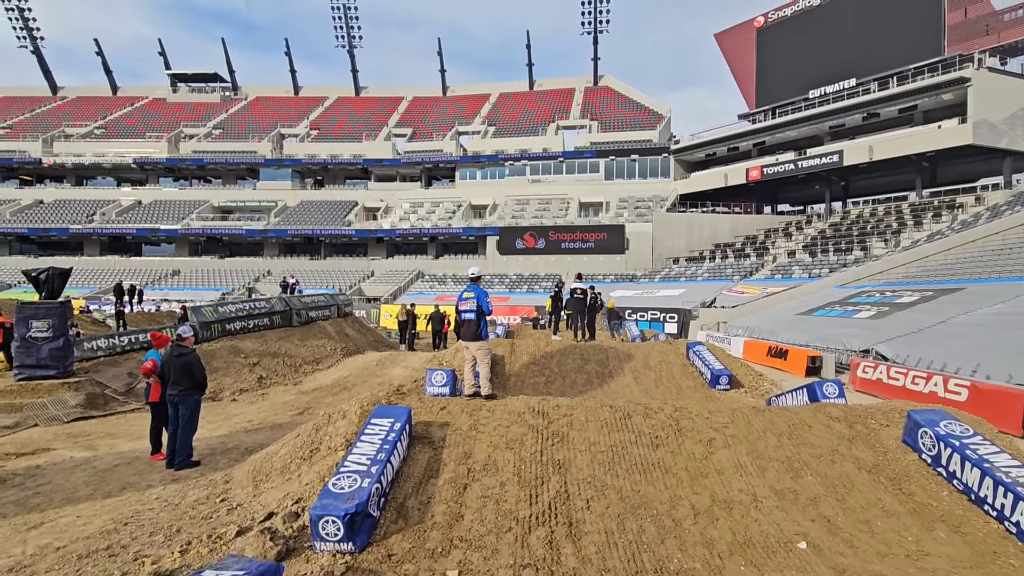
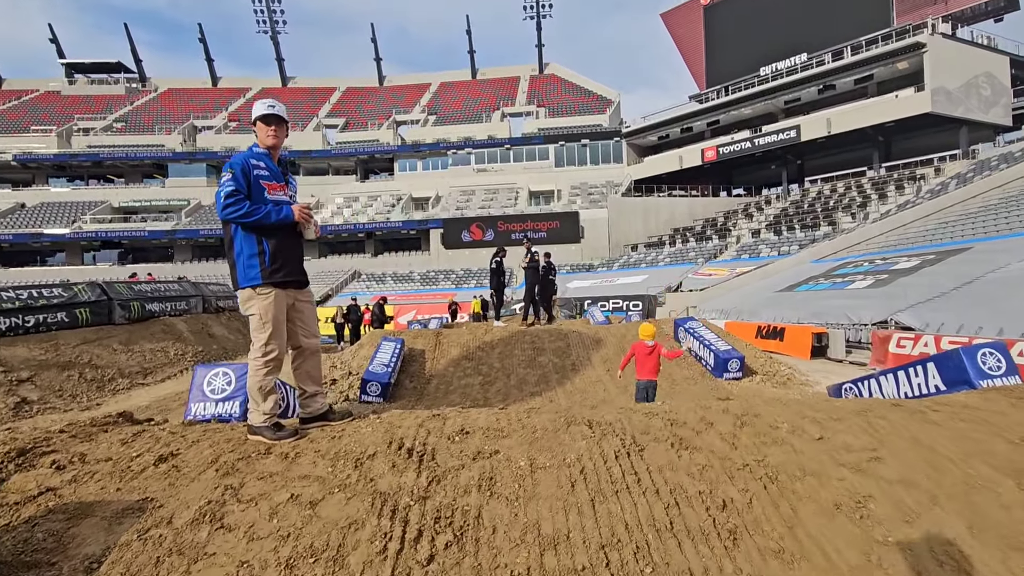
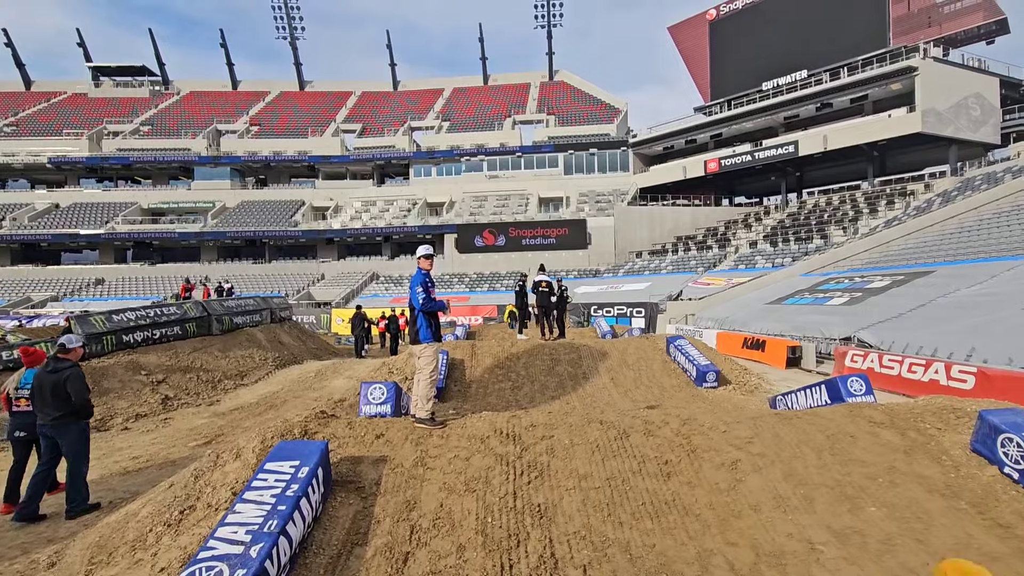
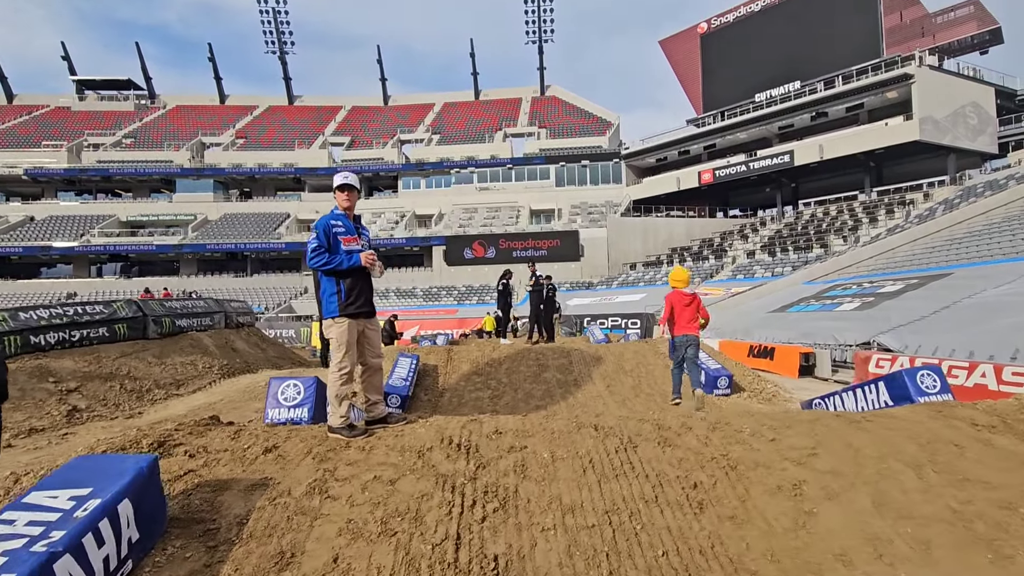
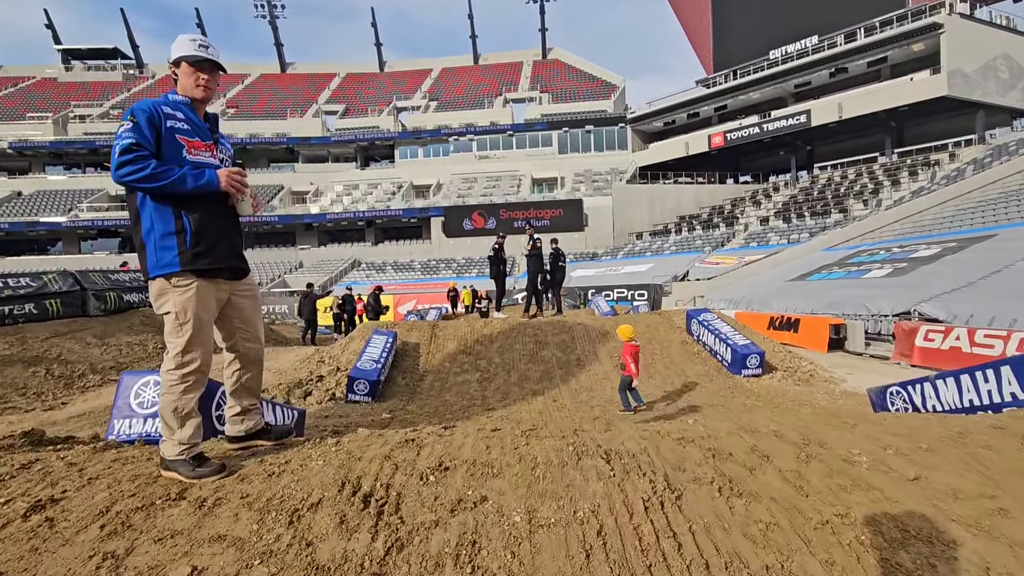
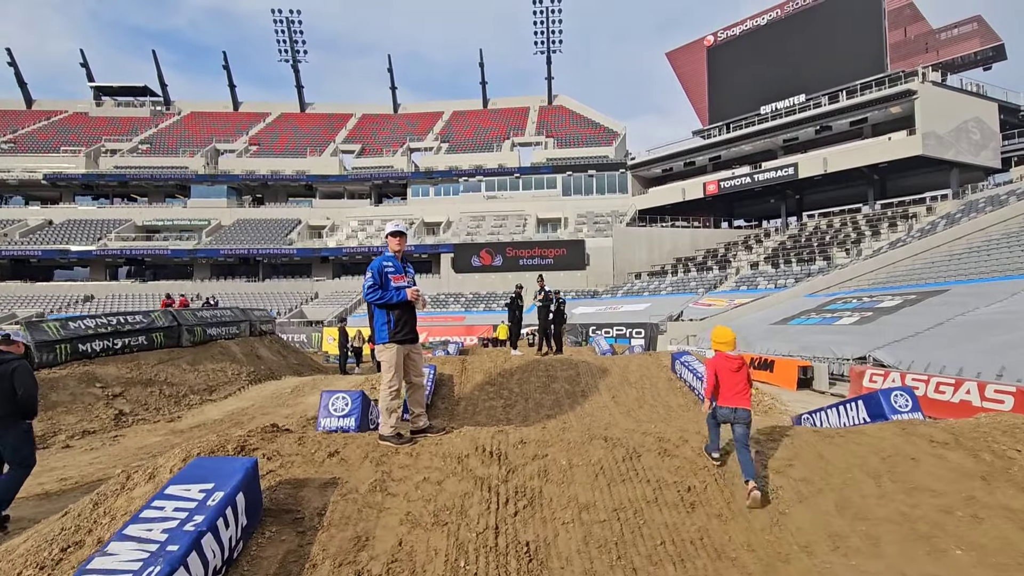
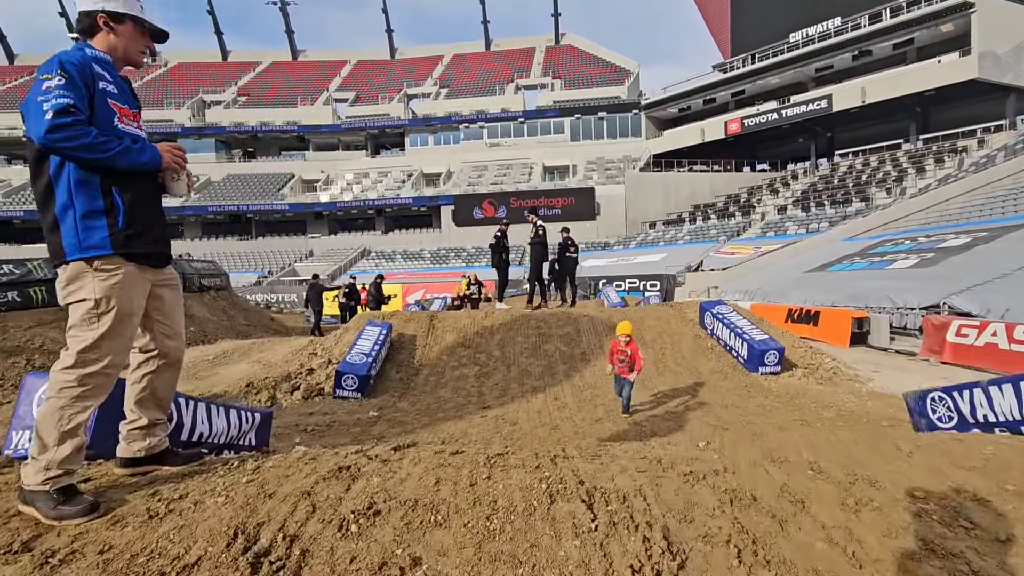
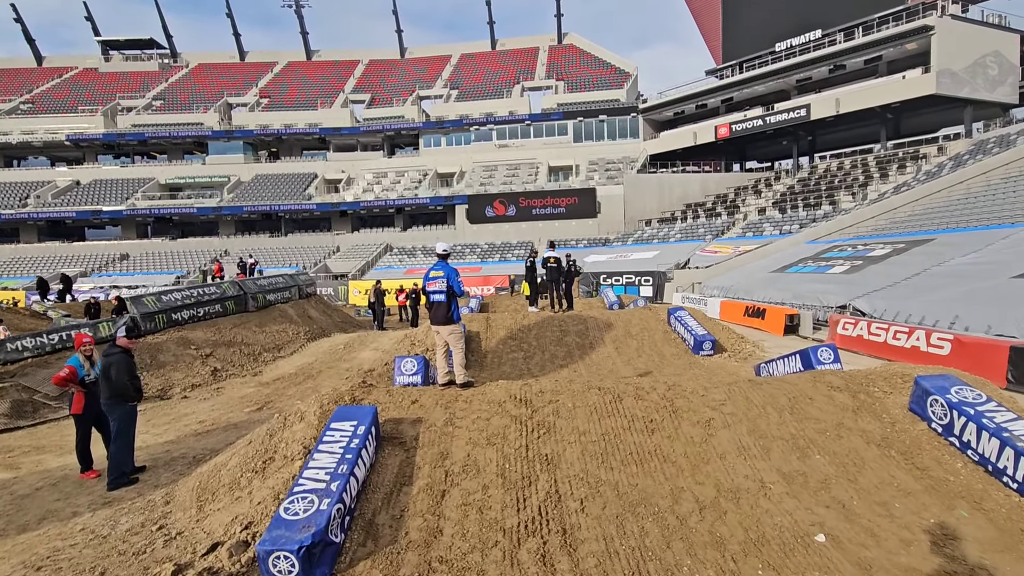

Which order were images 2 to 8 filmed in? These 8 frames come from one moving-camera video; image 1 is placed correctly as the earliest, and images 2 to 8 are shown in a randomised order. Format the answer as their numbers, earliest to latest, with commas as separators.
8, 3, 6, 4, 2, 5, 7
